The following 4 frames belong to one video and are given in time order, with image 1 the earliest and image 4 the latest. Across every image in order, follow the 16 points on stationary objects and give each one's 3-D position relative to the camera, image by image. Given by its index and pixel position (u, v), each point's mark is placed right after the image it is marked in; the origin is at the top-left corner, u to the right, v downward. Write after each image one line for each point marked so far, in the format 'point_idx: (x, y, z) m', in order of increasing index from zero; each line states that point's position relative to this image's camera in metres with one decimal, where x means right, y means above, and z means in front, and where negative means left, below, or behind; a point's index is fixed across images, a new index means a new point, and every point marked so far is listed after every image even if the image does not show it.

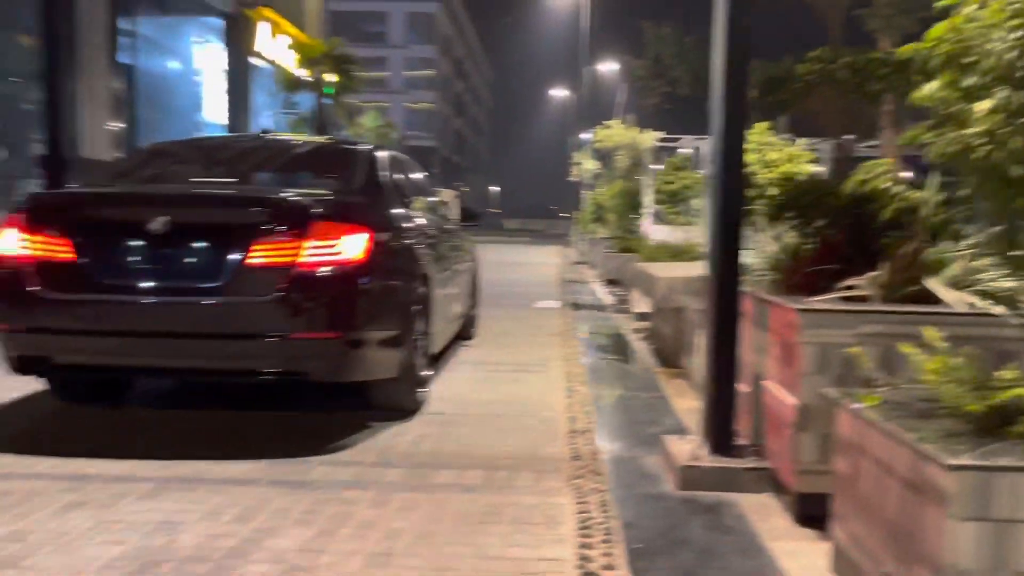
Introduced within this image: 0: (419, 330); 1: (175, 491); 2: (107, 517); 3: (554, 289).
0: (-0.6, -0.3, +5.6) m
1: (-1.5, -0.9, +3.8) m
2: (-1.6, -0.9, +3.4) m
3: (+1.0, 0.0, +19.1) m
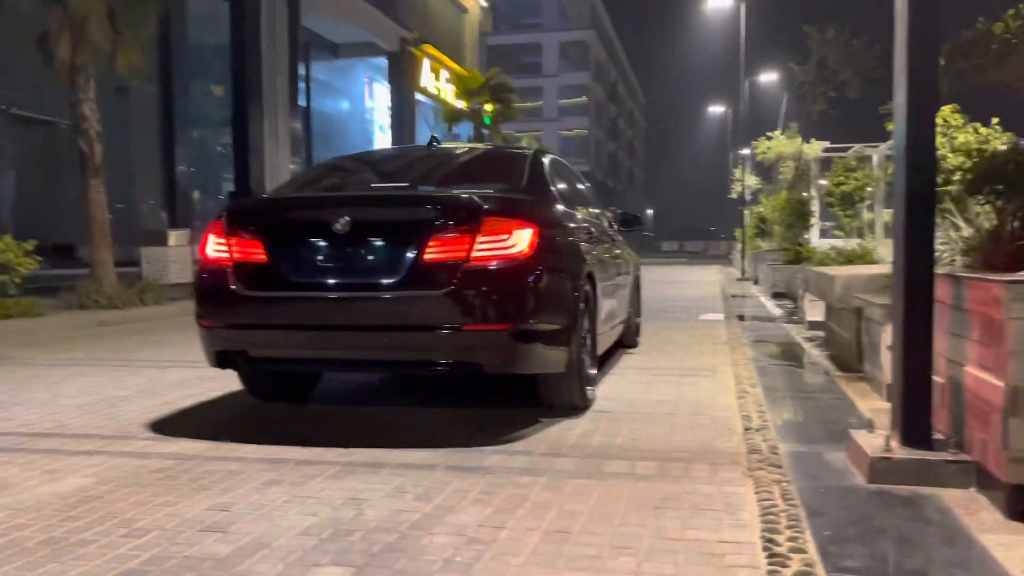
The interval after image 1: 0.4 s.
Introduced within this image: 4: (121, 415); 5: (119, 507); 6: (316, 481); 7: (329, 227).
0: (+0.5, -0.3, +5.6) m
1: (-0.7, -0.9, +3.9) m
2: (-0.9, -0.9, +3.6) m
3: (+4.5, -0.3, +18.6) m
4: (-2.5, -0.8, +5.5) m
5: (-1.6, -0.9, +3.4) m
6: (-0.9, -0.9, +3.8) m
7: (-1.0, +0.3, +4.6) m
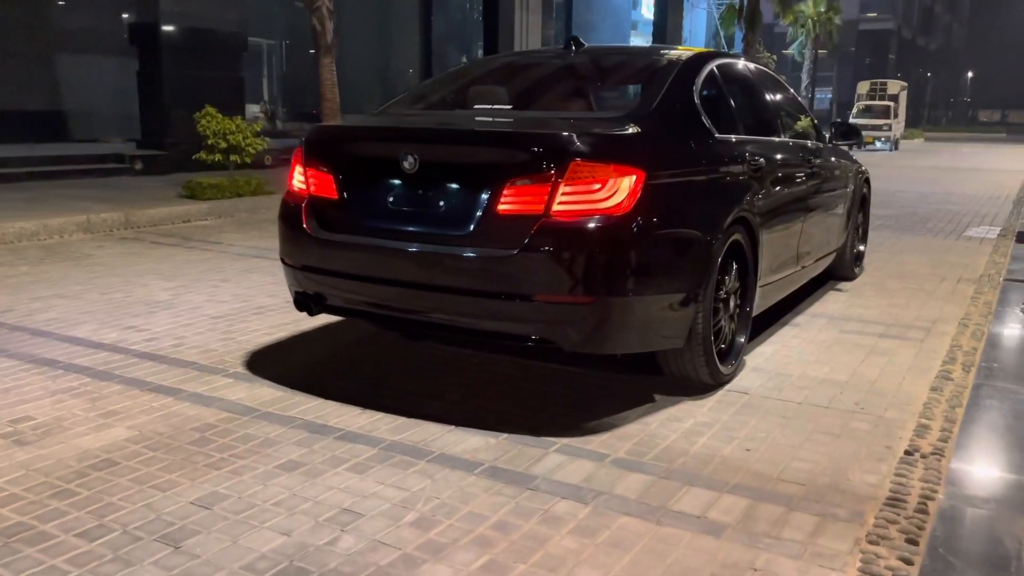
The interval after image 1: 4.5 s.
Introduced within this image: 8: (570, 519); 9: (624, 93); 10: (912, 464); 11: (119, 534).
0: (+1.2, 0.0, +4.5) m
1: (-0.5, -0.7, +3.5) m
2: (-0.8, -0.8, +3.2) m
3: (+9.0, +1.5, +15.5) m
4: (-1.7, -0.3, +5.4) m
5: (-1.5, -0.7, +3.2) m
6: (-0.7, -0.7, +3.4) m
7: (-0.5, +0.6, +4.0) m
8: (+0.2, -0.8, +3.0) m
9: (+0.6, +1.1, +4.7) m
10: (+1.7, -0.7, +3.6) m
11: (-1.3, -0.8, +2.8) m
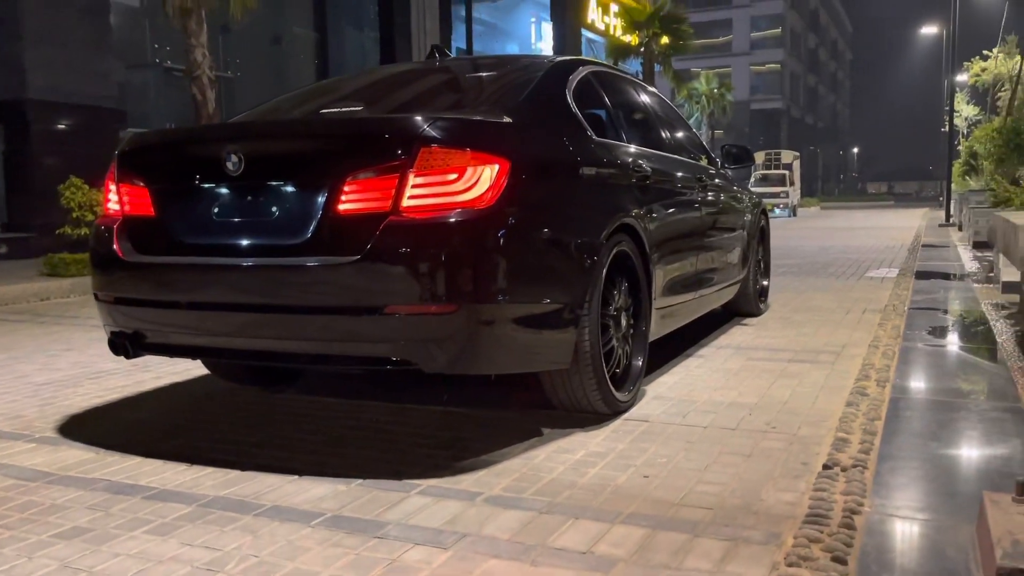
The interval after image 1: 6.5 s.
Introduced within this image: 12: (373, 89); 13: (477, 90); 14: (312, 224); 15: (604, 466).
0: (+0.5, -0.1, +4.0) m
1: (-1.0, -0.8, +2.8) m
2: (-1.3, -0.8, +2.5) m
3: (+7.3, +0.6, +15.8) m
4: (-2.4, -0.6, +4.6) m
5: (-2.0, -0.8, +2.4) m
6: (-1.2, -0.8, +2.7) m
7: (-1.2, +0.5, +3.4) m
8: (-0.3, -0.8, +2.4) m
9: (-0.1, +0.9, +4.3) m
10: (+1.2, -0.7, +3.1) m
11: (-1.8, -0.8, +2.1) m
12: (-0.7, +1.1, +4.8) m
13: (-0.1, +1.0, +4.4) m
14: (-0.8, +0.2, +3.3) m
15: (+0.4, -0.7, +3.3) m
